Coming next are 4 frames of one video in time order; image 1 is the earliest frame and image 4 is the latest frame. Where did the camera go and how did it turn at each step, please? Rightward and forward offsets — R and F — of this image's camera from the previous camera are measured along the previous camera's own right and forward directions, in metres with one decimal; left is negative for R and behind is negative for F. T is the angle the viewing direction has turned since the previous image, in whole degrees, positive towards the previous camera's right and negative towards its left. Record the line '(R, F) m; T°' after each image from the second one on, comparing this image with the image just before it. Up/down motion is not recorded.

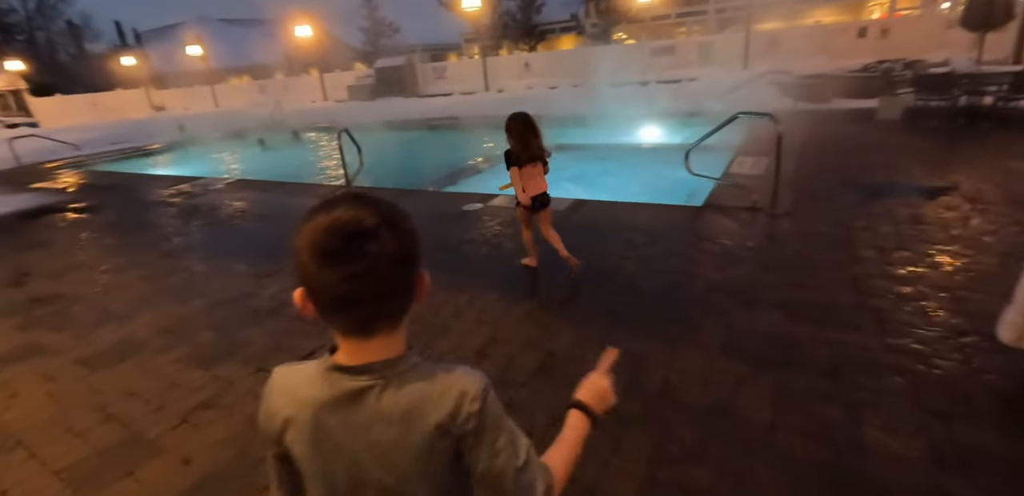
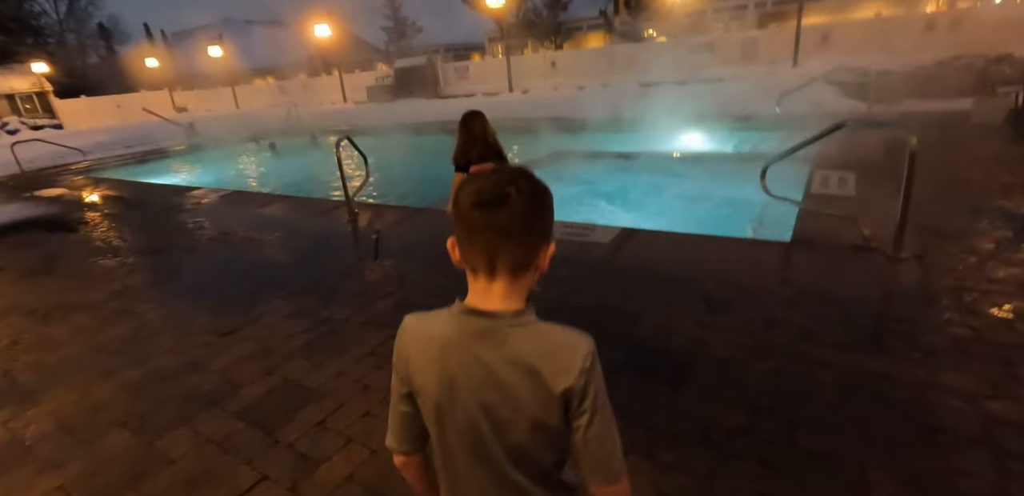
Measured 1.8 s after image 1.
(-0.1, +1.1) m; -3°
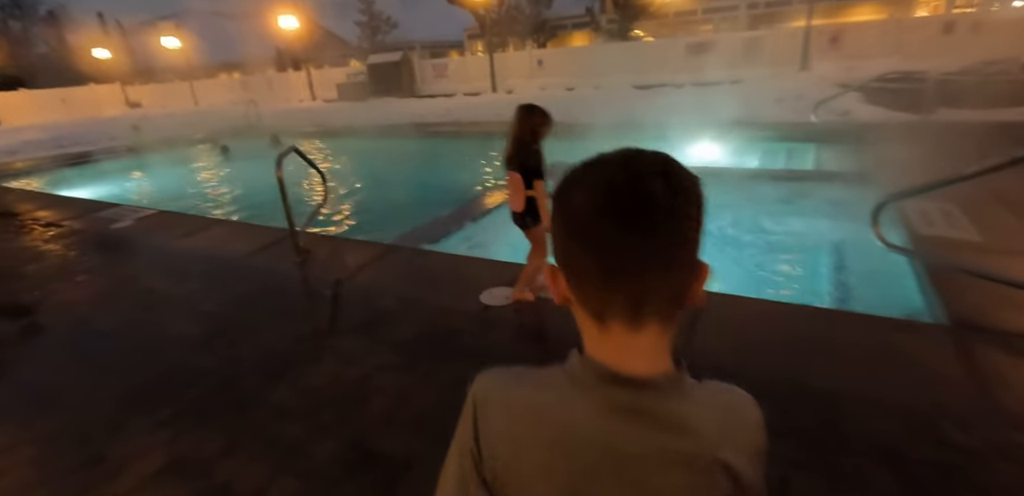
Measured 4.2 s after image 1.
(-0.3, +1.4) m; +3°
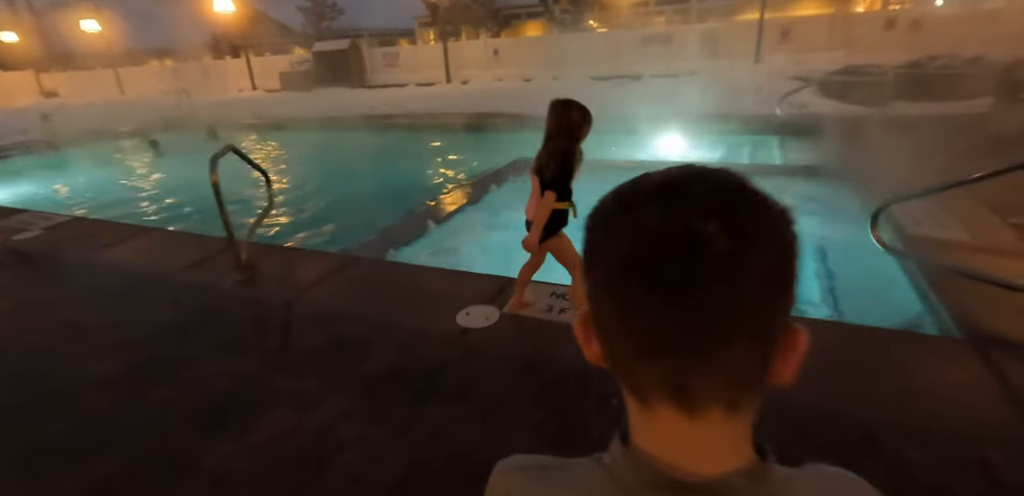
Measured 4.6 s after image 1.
(-0.1, +0.4) m; +5°
